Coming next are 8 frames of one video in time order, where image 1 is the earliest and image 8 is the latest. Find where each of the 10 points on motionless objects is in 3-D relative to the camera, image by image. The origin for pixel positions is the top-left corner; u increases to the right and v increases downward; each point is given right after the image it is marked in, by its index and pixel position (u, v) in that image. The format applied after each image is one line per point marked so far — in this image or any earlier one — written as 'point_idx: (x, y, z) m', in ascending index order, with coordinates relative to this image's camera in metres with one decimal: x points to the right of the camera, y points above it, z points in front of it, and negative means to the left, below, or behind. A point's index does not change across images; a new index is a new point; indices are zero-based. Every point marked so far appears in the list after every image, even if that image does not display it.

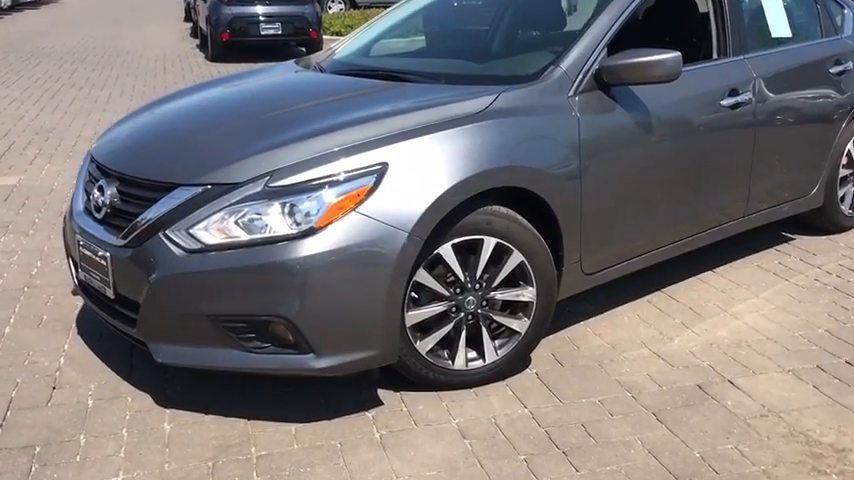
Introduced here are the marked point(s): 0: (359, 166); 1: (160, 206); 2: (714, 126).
0: (-0.2, +0.3, +3.0) m
1: (-1.0, +0.1, +3.0) m
2: (+1.4, +0.6, +4.1) m
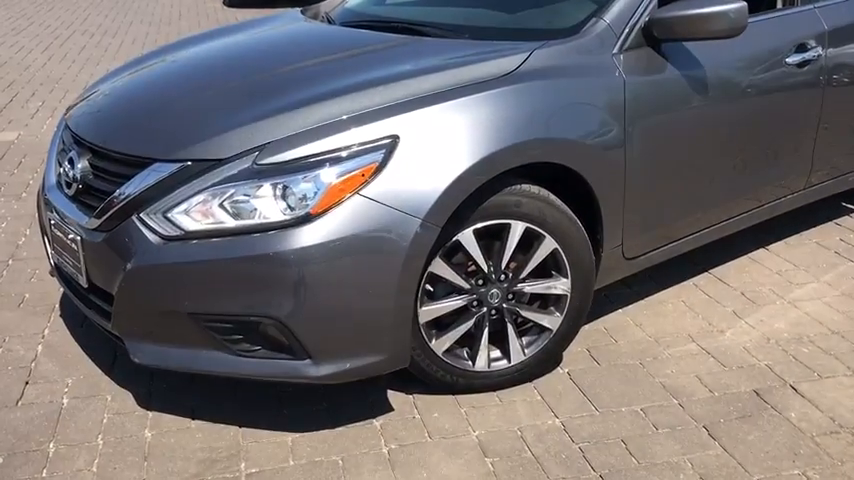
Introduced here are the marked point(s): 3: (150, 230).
0: (-0.2, +0.3, +2.5) m
1: (-0.9, +0.2, +2.6) m
2: (+1.5, +0.7, +3.6) m
3: (-0.8, 0.0, +2.5) m
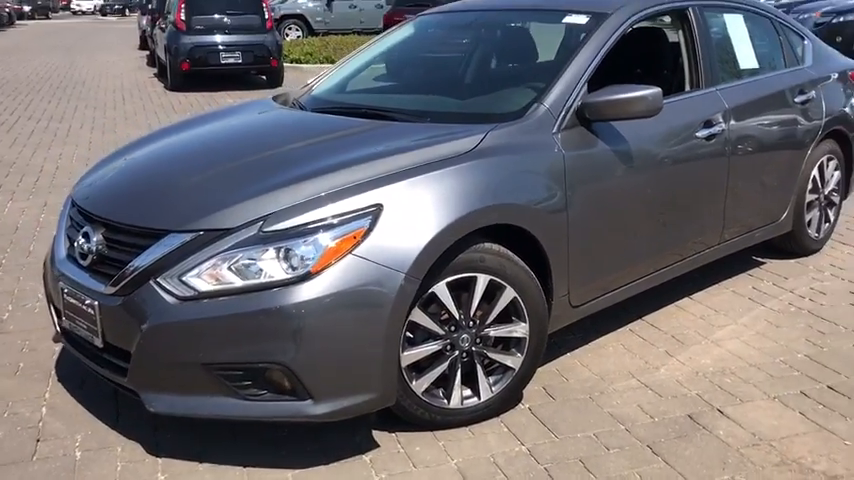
0: (-0.3, +0.1, +3.0) m
1: (-1.0, 0.0, +3.0) m
2: (+1.3, +0.4, +4.2) m
3: (-0.9, -0.2, +2.9) m
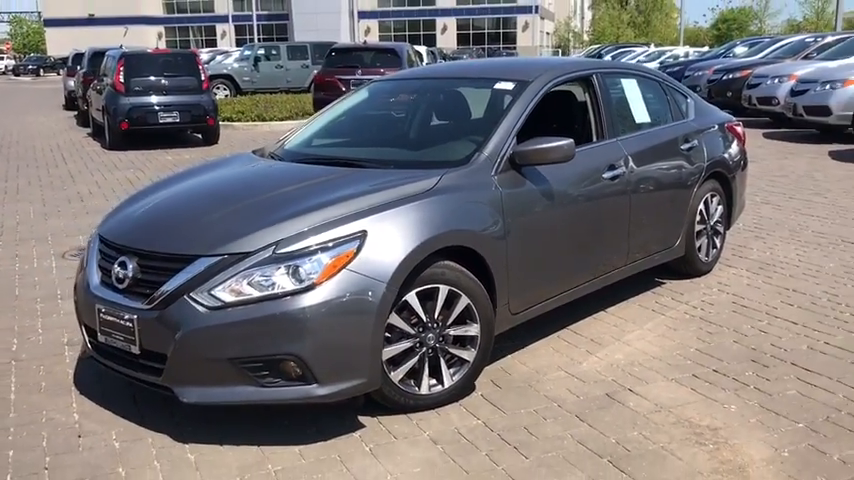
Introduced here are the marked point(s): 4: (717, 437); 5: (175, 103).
0: (-0.4, 0.0, +3.8) m
1: (-1.1, -0.2, +3.7) m
2: (+1.1, +0.3, +5.2) m
3: (-1.0, -0.3, +3.7) m
4: (+1.4, -0.9, +3.9) m
5: (-4.7, +2.6, +15.6) m
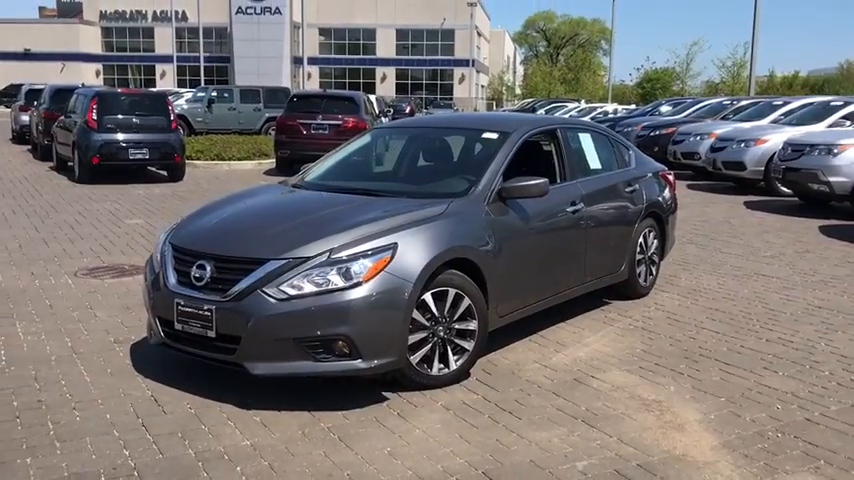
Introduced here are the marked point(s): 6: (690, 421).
0: (-0.3, 0.0, +4.9) m
1: (-1.0, -0.2, +4.8) m
2: (+1.1, +0.1, +6.5) m
3: (-0.9, -0.3, +4.7) m
4: (+1.4, -1.0, +5.0) m
5: (-5.6, +2.0, +16.5) m
6: (+1.5, -1.0, +4.8) m
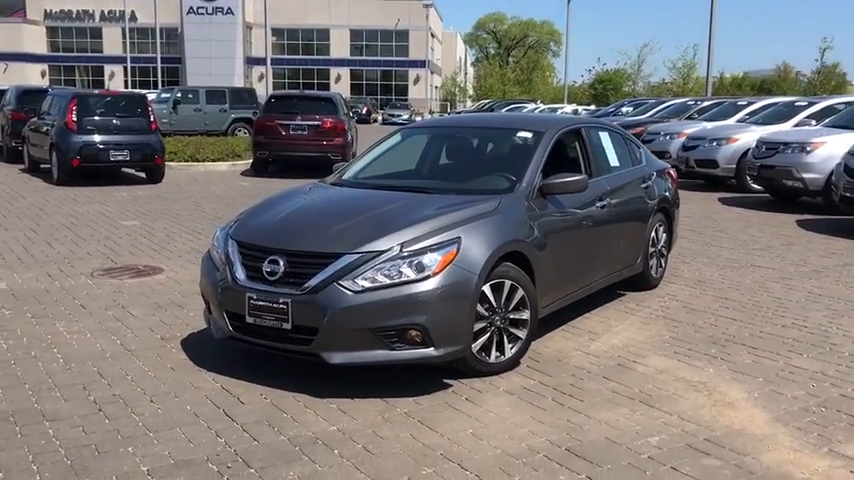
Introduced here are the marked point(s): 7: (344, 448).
0: (+0.1, 0.0, +5.2) m
1: (-0.6, -0.2, +5.0) m
2: (+1.4, +0.2, +6.8) m
3: (-0.5, -0.3, +4.9) m
4: (+1.8, -0.9, +5.4) m
5: (-5.9, +1.9, +16.3) m
6: (+1.9, -1.0, +5.2) m
7: (-0.4, -1.1, +4.3) m
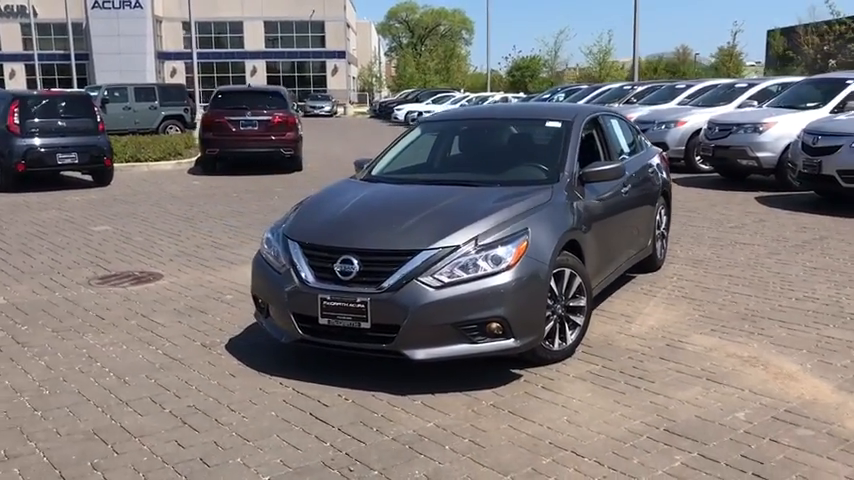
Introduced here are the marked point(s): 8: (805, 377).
0: (+0.6, +0.1, +5.2) m
1: (-0.1, -0.2, +5.0) m
2: (+1.6, +0.3, +6.9) m
3: (0.0, -0.3, +4.9) m
4: (+2.3, -0.8, +5.6) m
5: (-6.7, +1.8, +15.7) m
6: (+2.4, -0.9, +5.4) m
7: (+0.1, -1.1, +4.4) m
8: (+2.4, -0.9, +5.3) m
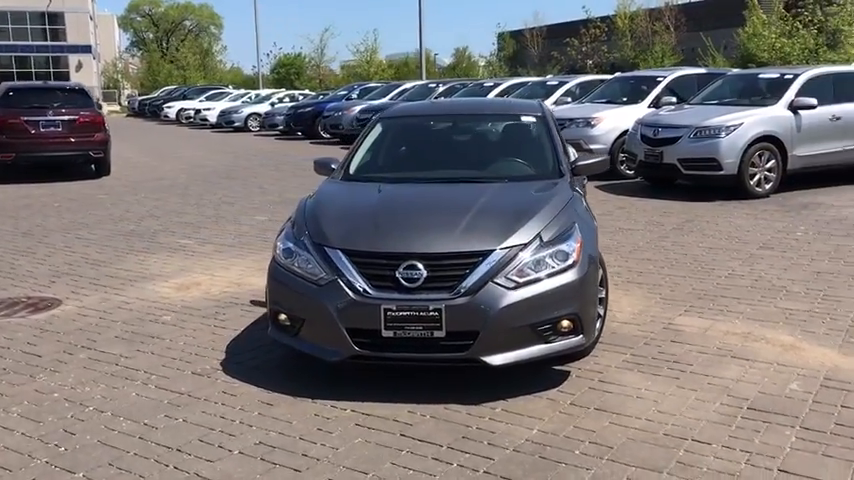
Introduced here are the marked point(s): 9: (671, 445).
0: (+0.9, +0.1, +5.1) m
1: (+0.3, -0.2, +4.7) m
2: (+1.3, +0.4, +7.1) m
3: (+0.4, -0.3, +4.7) m
4: (+2.4, -0.7, +6.1) m
5: (-9.3, +1.4, +13.0) m
6: (+2.6, -0.7, +5.9) m
7: (+0.8, -1.1, +4.2) m
8: (+2.6, -0.7, +5.8) m
9: (+1.2, -1.0, +4.2) m
